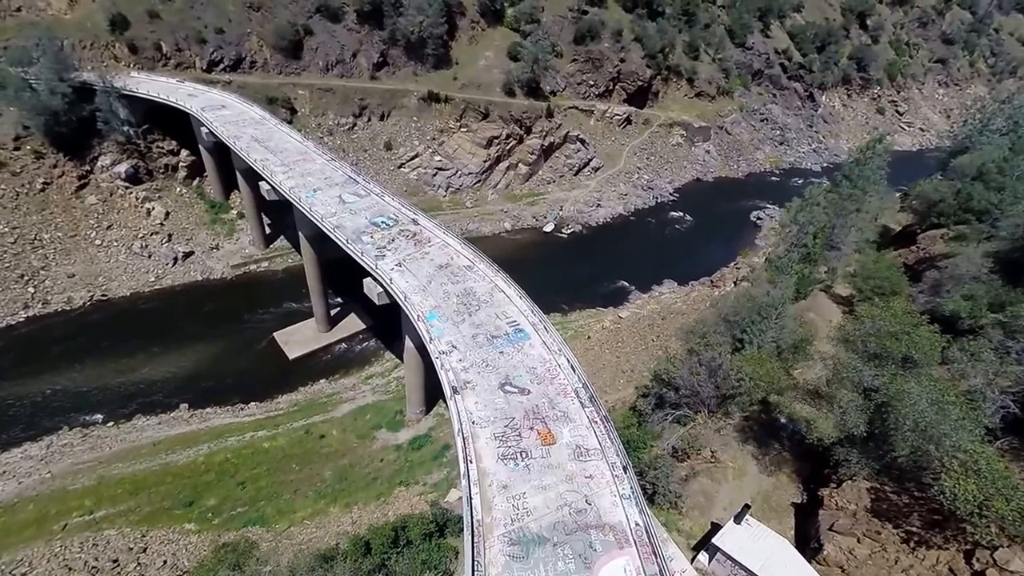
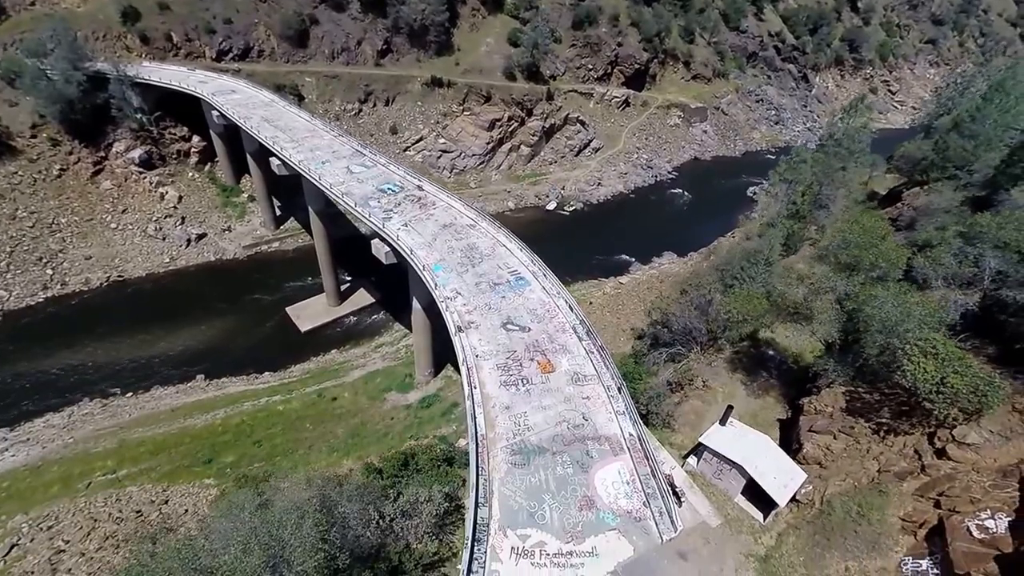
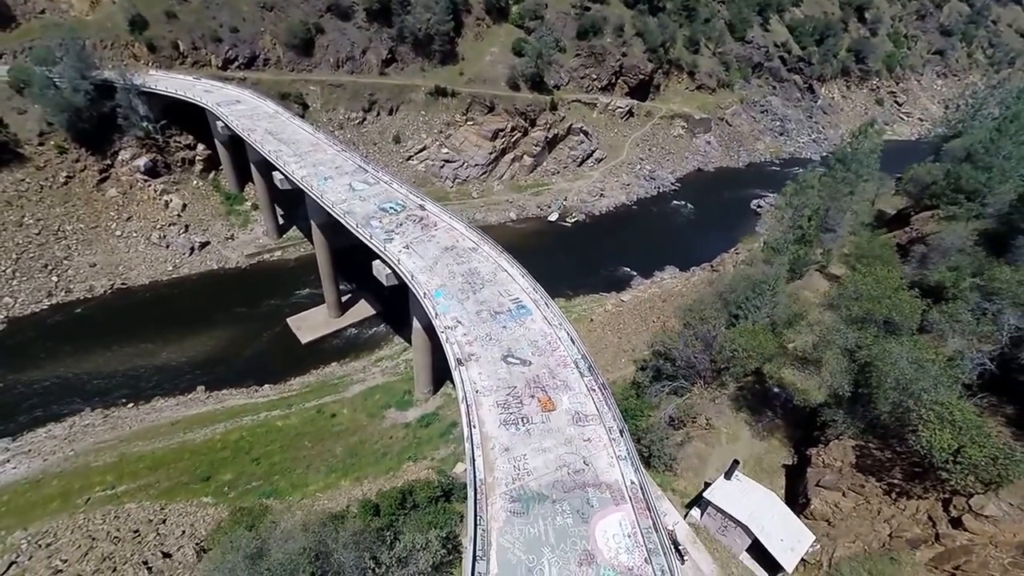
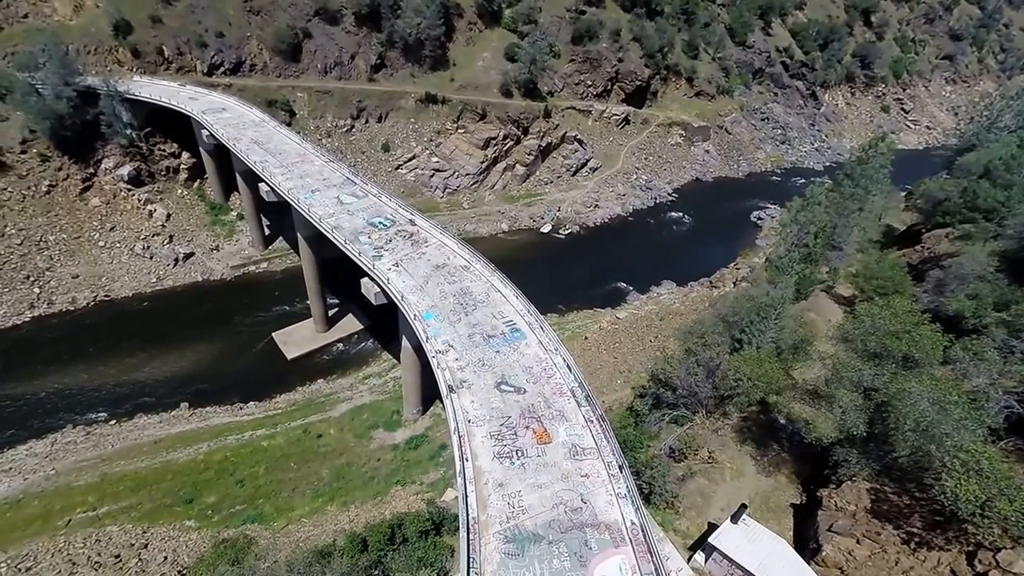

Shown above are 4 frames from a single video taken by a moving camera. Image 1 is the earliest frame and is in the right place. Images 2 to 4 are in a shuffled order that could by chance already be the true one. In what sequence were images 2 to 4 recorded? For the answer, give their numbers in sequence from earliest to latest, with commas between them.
4, 3, 2
